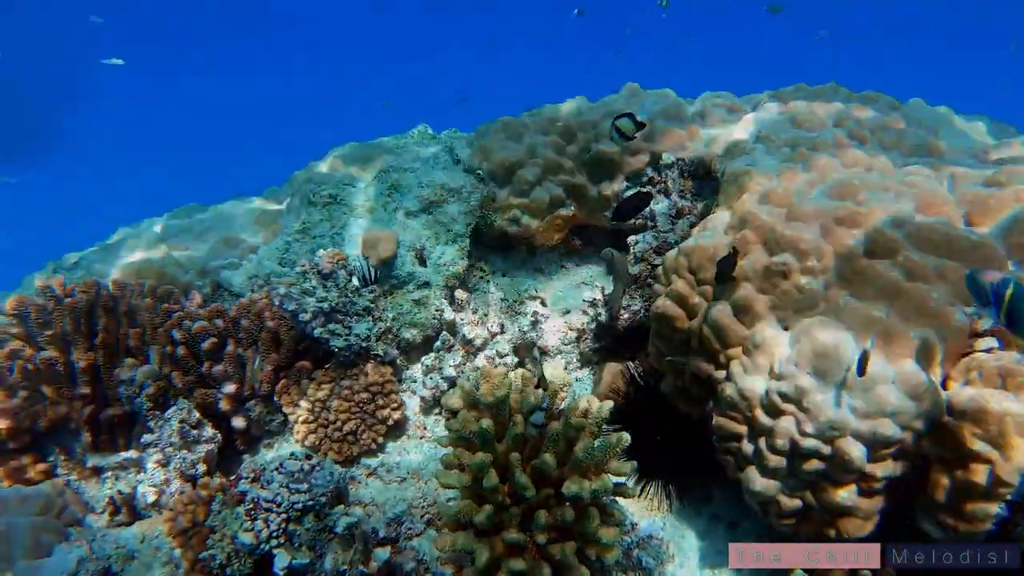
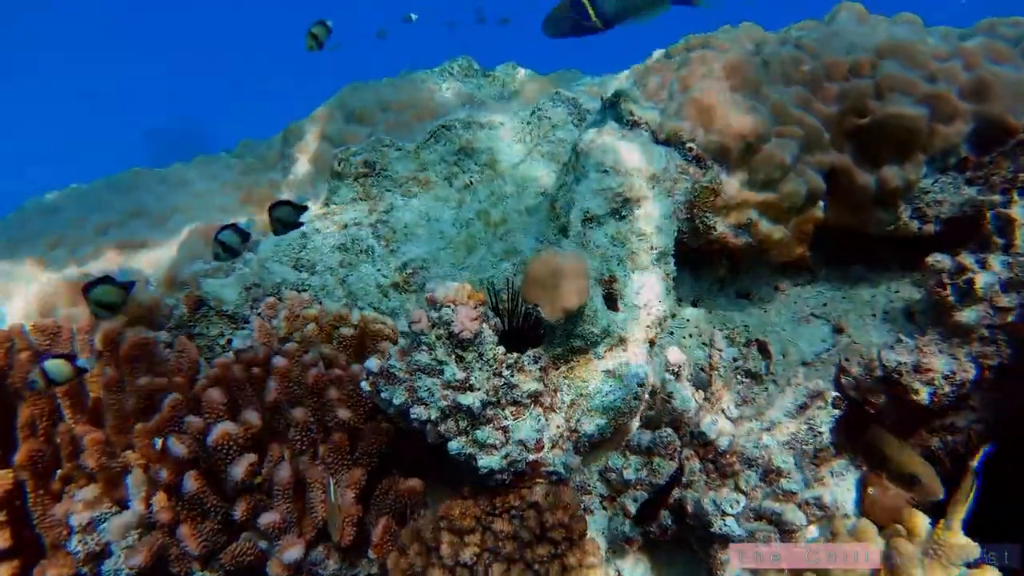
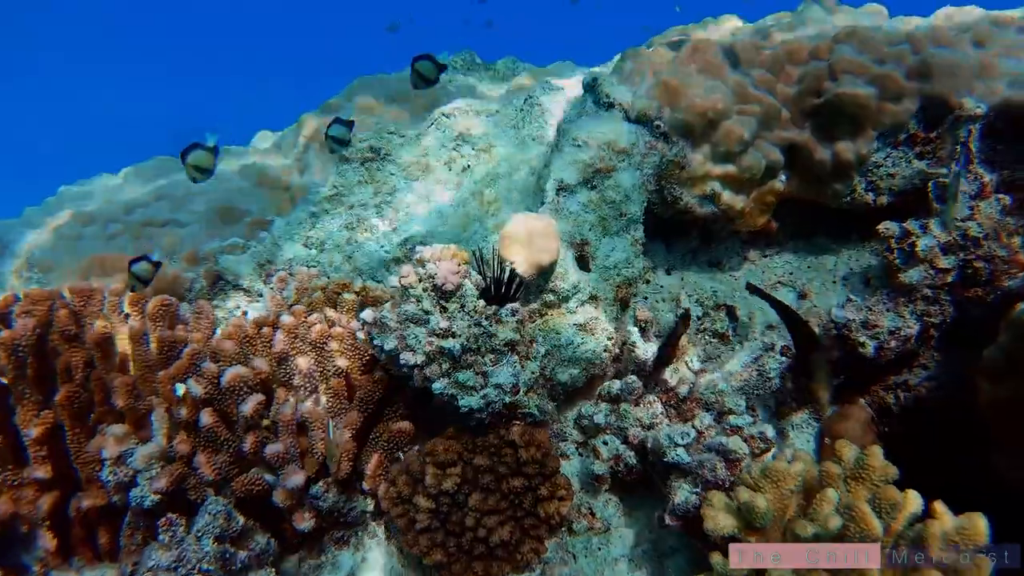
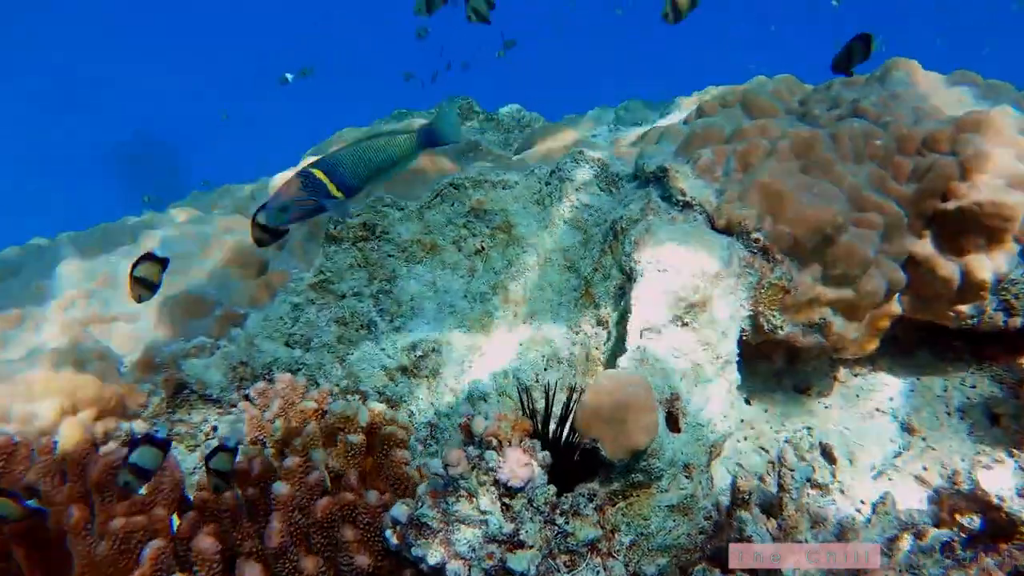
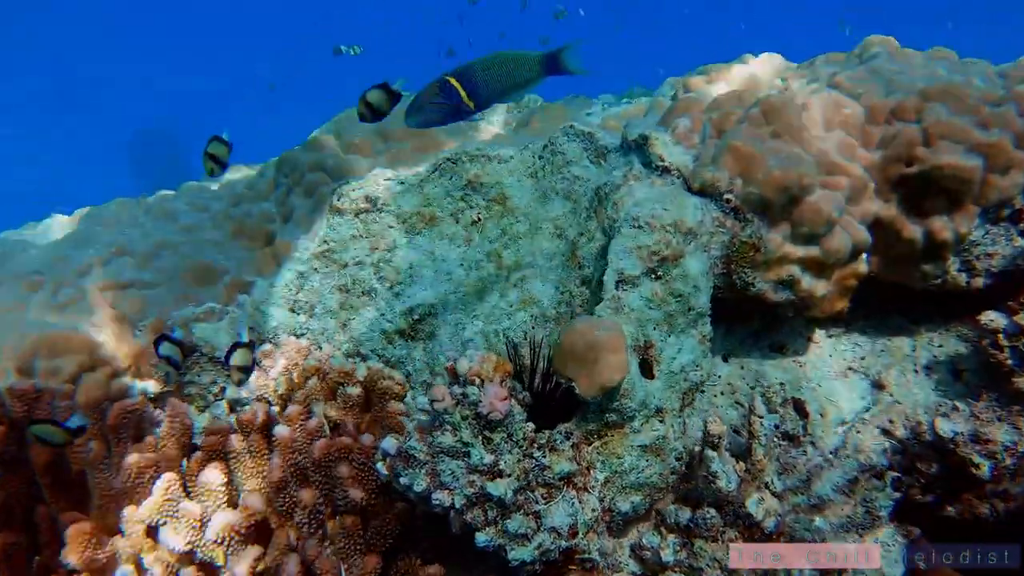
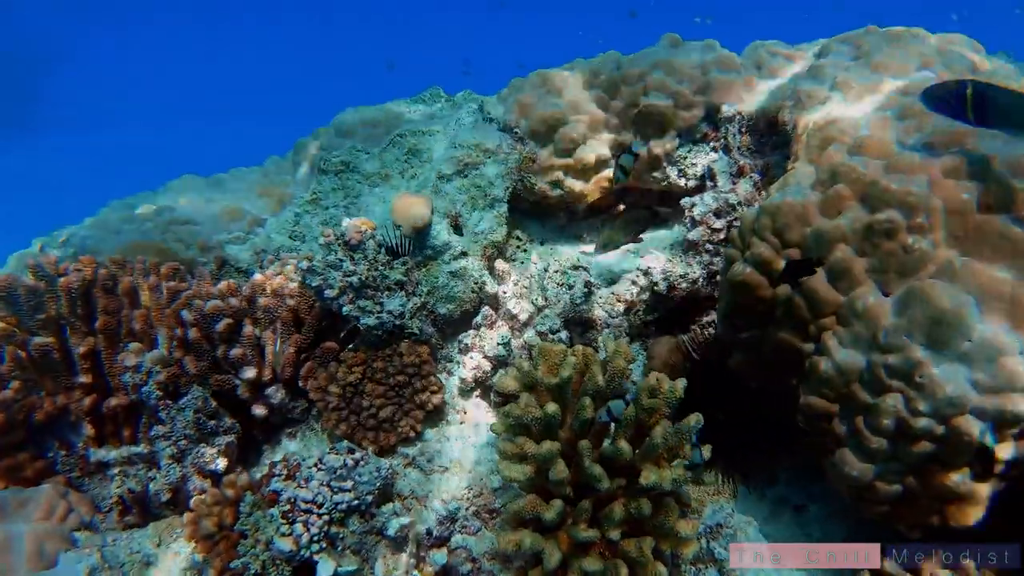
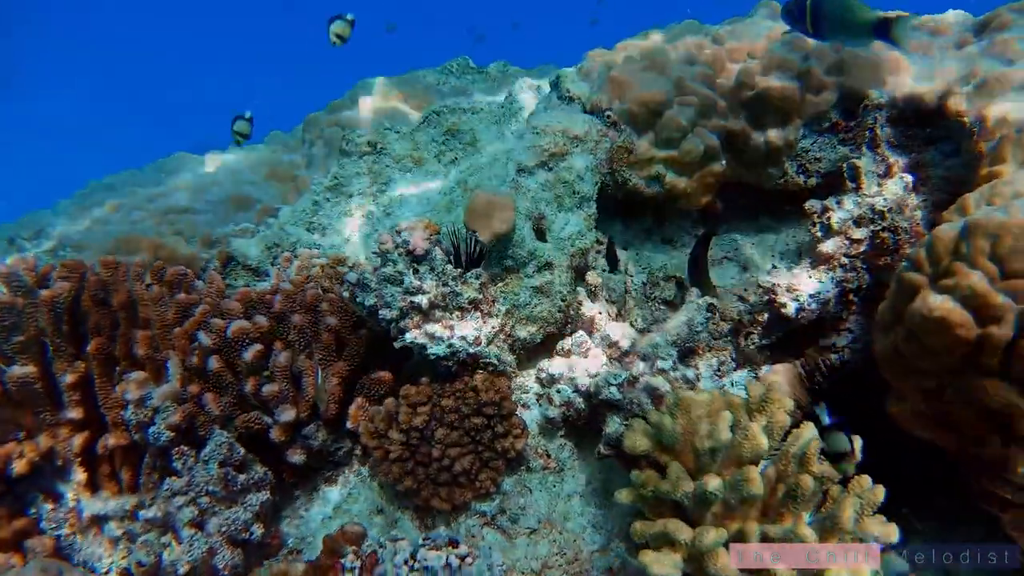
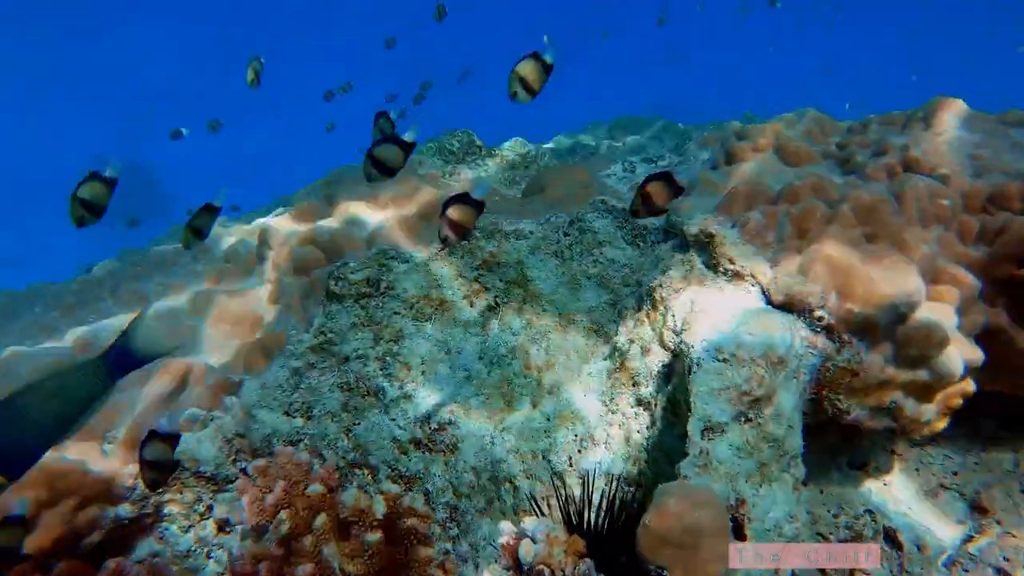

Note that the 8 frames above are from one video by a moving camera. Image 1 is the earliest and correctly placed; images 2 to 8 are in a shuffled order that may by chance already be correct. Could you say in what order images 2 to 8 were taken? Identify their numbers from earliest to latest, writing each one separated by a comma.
6, 7, 3, 2, 5, 4, 8
